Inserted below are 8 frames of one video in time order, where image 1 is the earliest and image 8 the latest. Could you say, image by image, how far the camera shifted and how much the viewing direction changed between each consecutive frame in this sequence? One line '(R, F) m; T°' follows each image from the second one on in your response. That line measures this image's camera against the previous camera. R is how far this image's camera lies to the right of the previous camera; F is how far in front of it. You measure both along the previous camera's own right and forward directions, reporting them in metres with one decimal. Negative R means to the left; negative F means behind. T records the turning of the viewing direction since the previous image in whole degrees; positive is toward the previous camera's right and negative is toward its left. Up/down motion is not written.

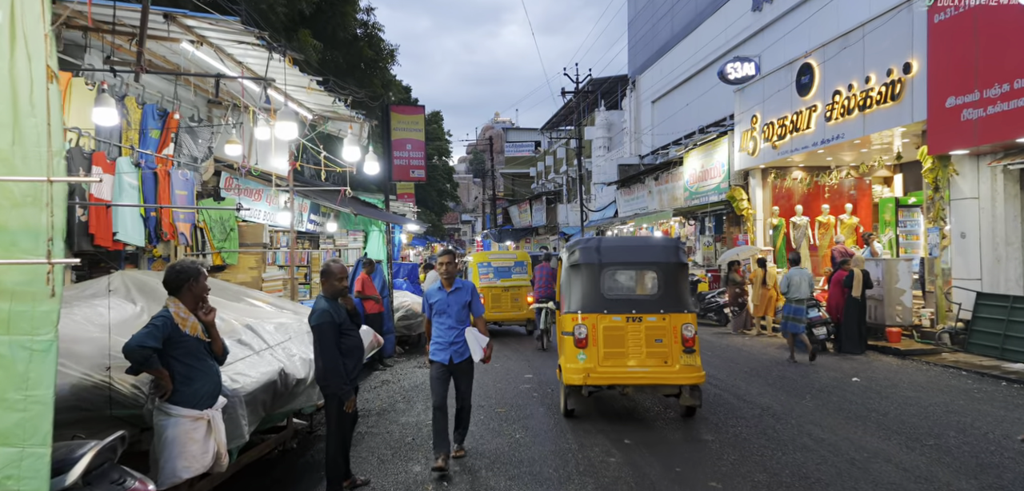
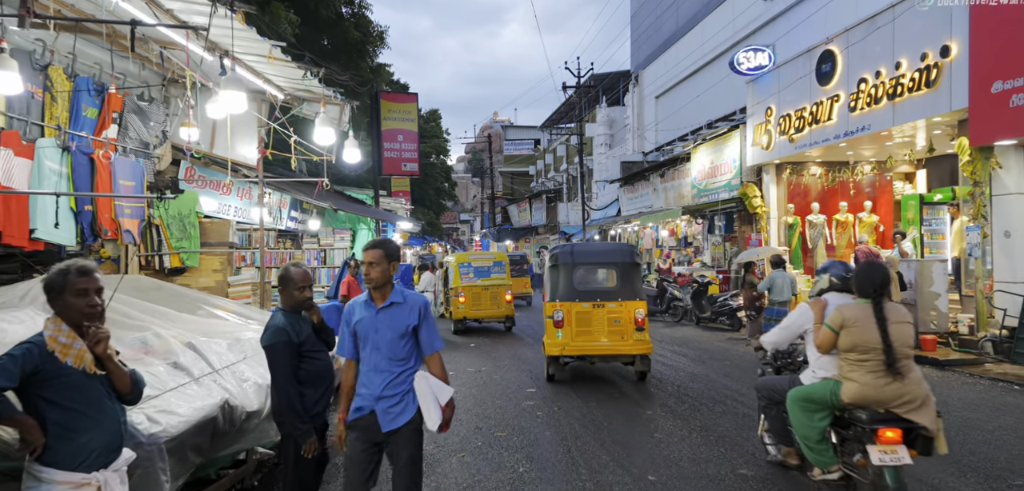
(0.0, +1.0) m; 0°
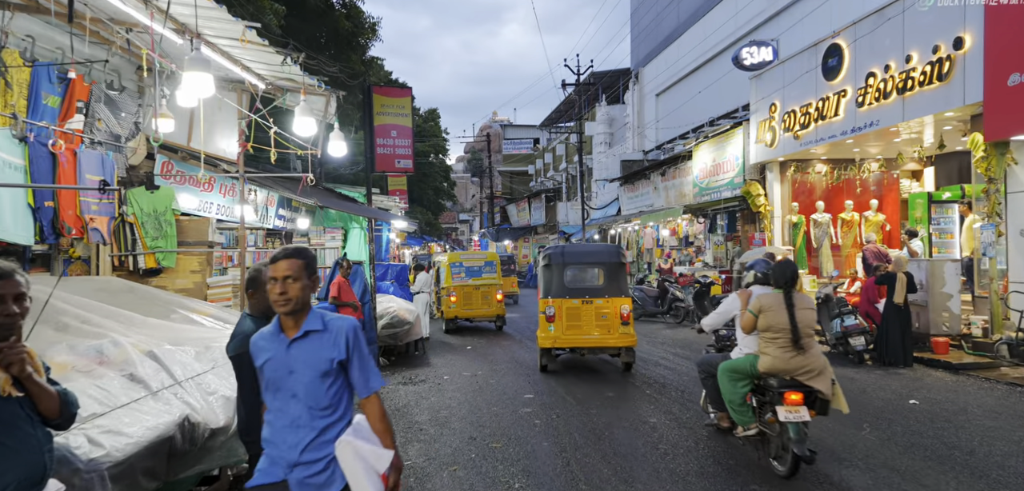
(0.0, +0.4) m; 0°
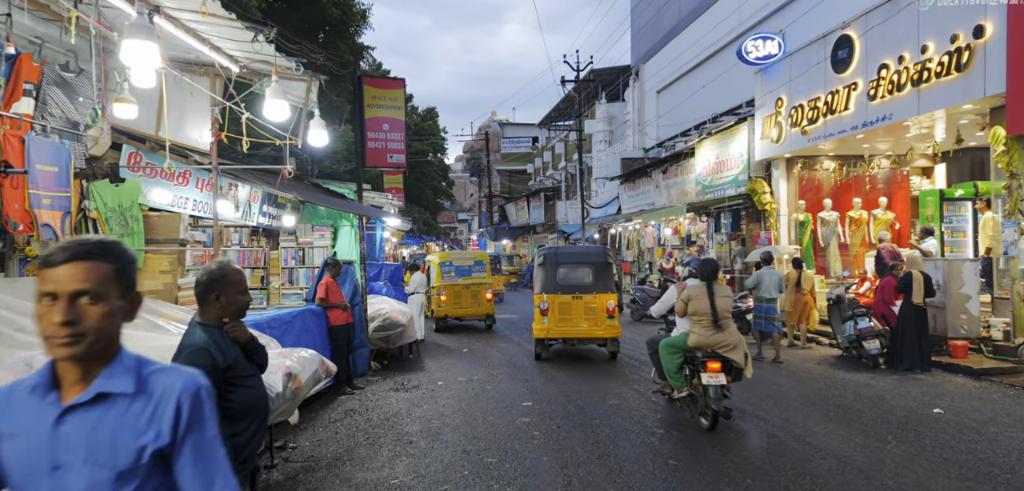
(0.0, +0.5) m; 0°
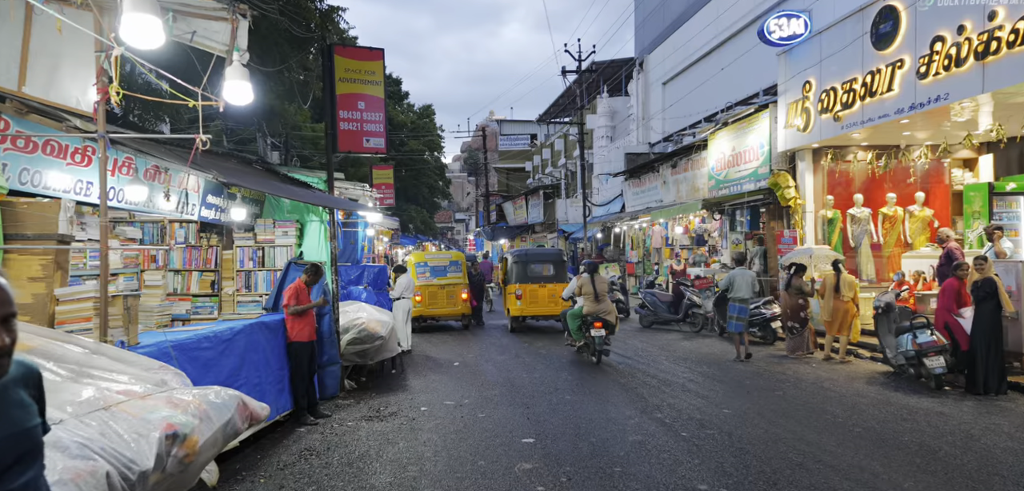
(0.0, +1.6) m; 0°
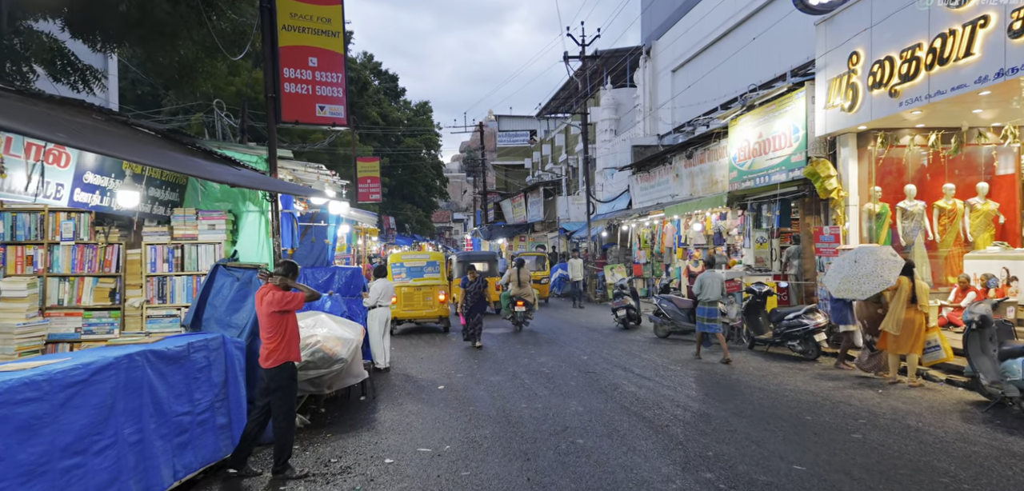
(0.0, +2.0) m; 0°
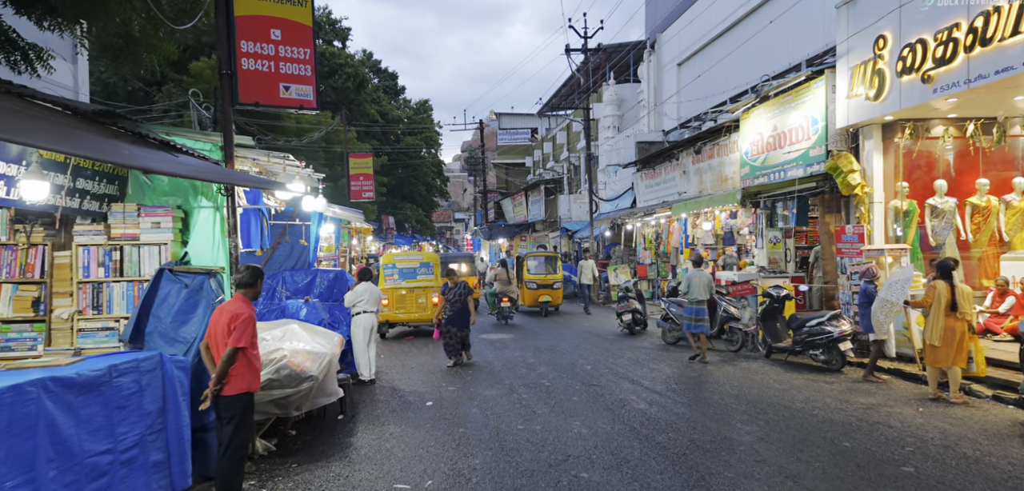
(+0.1, +0.9) m; 0°
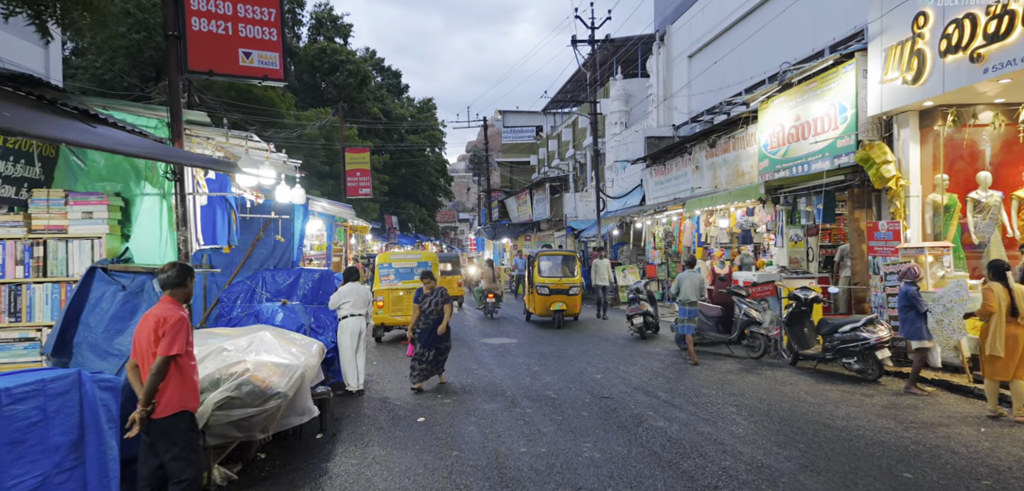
(0.0, +1.0) m; 0°
